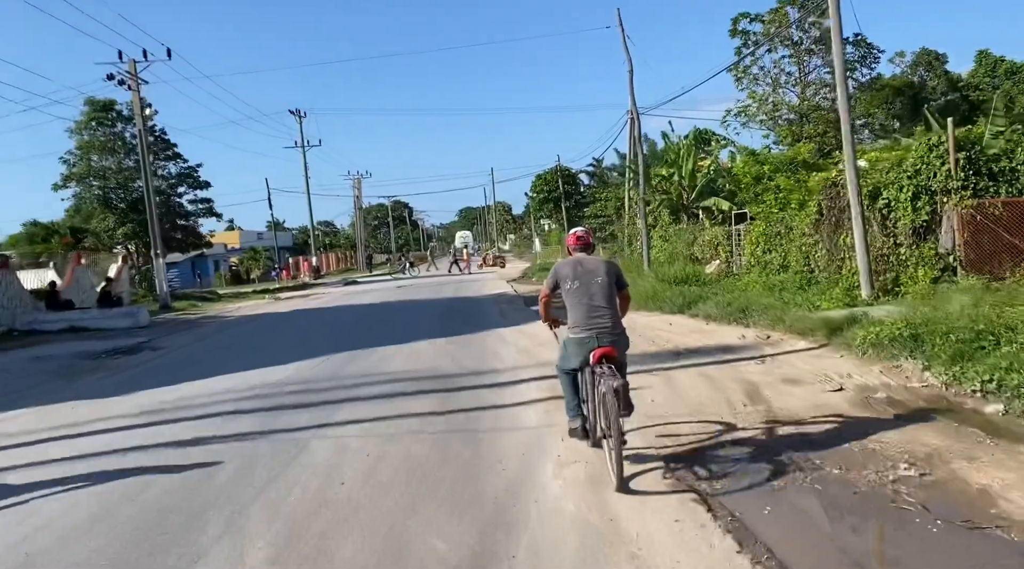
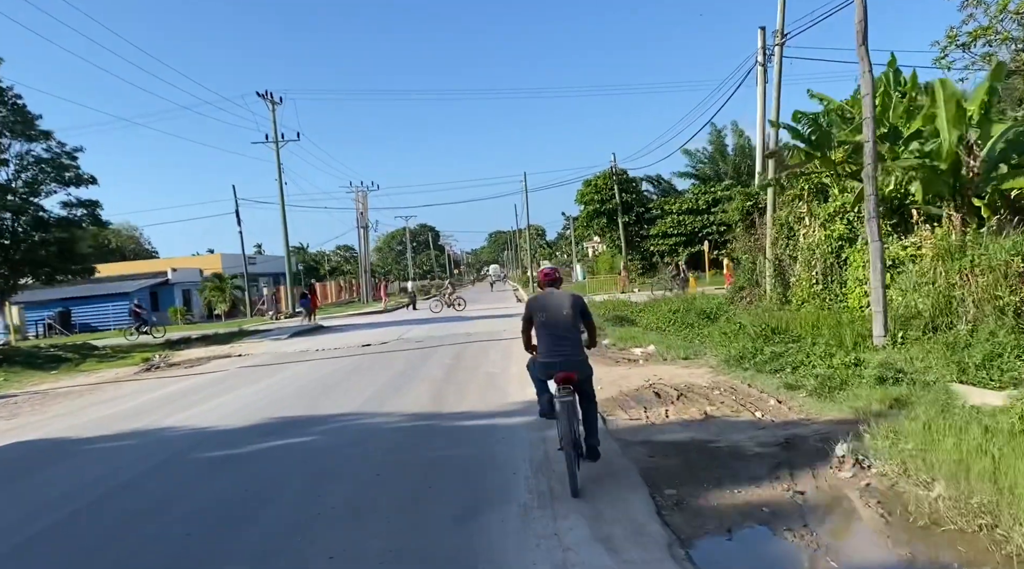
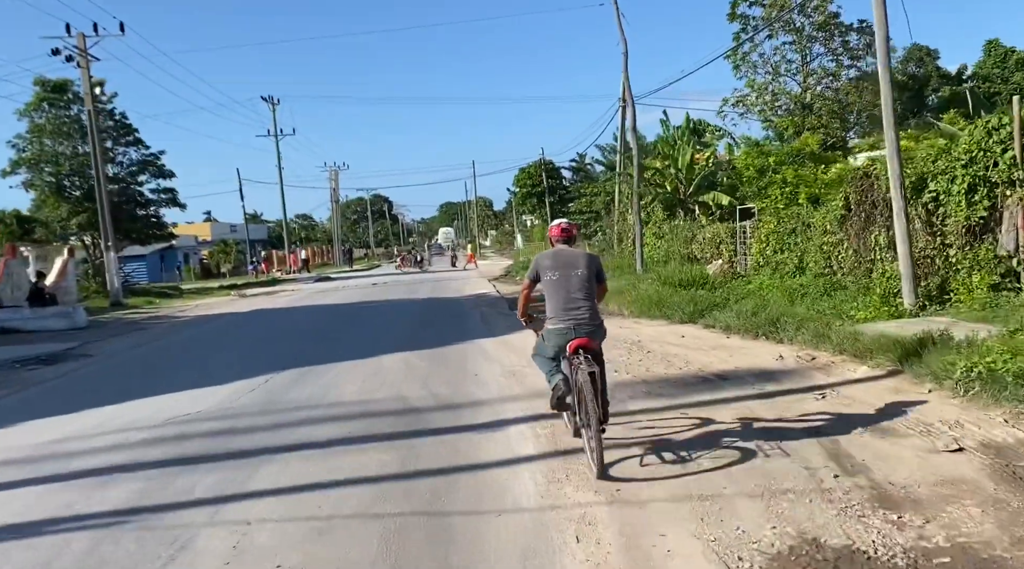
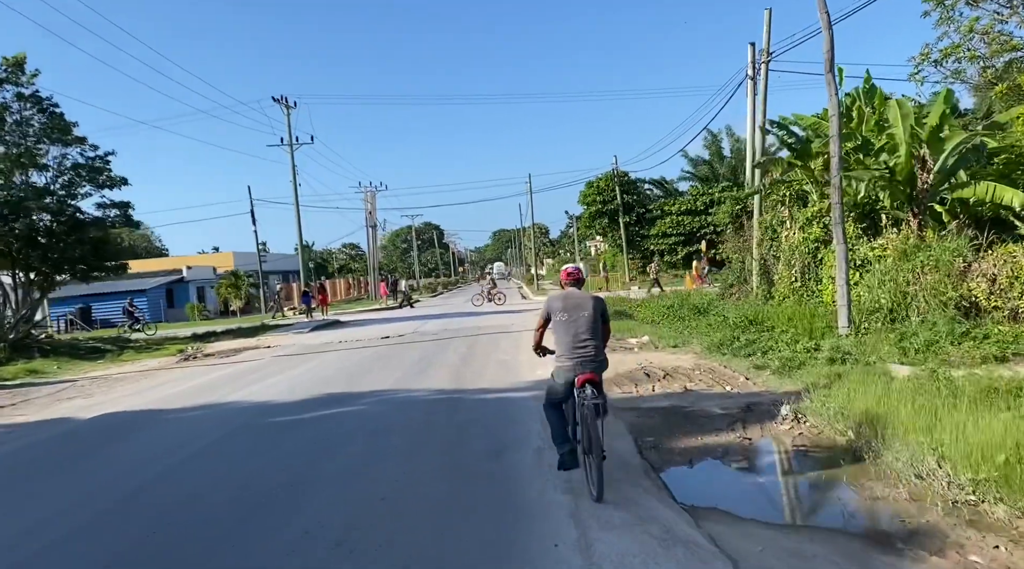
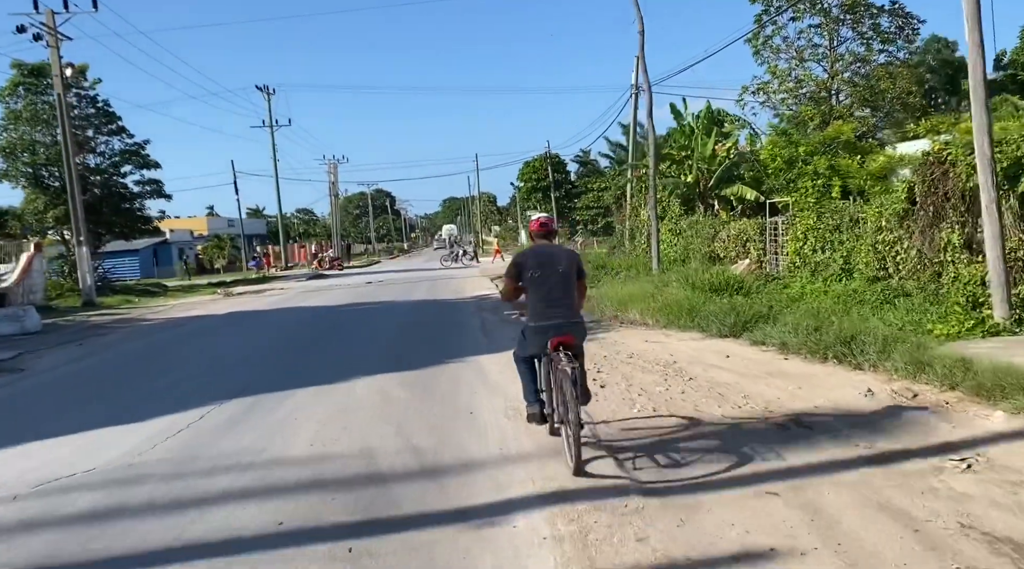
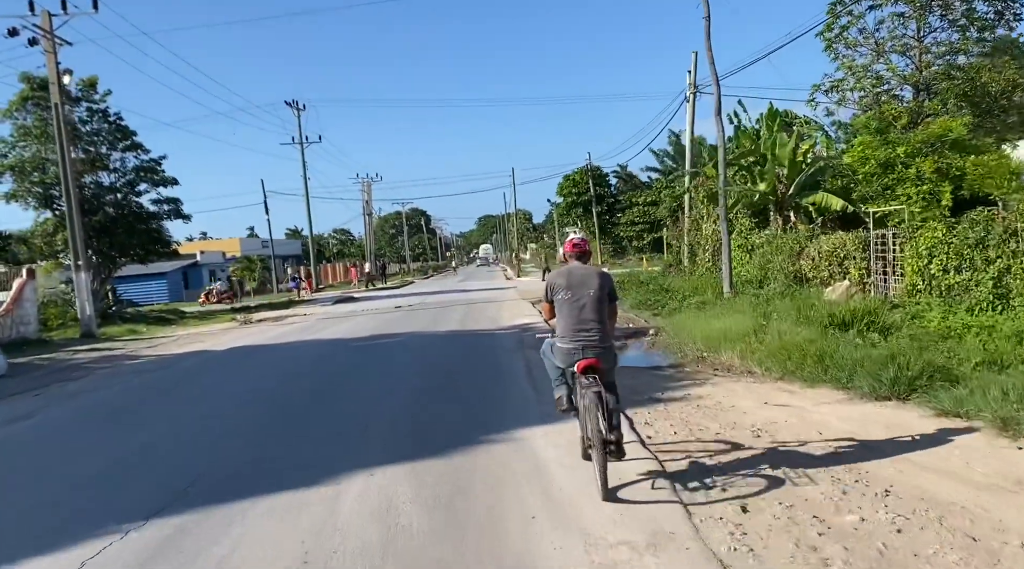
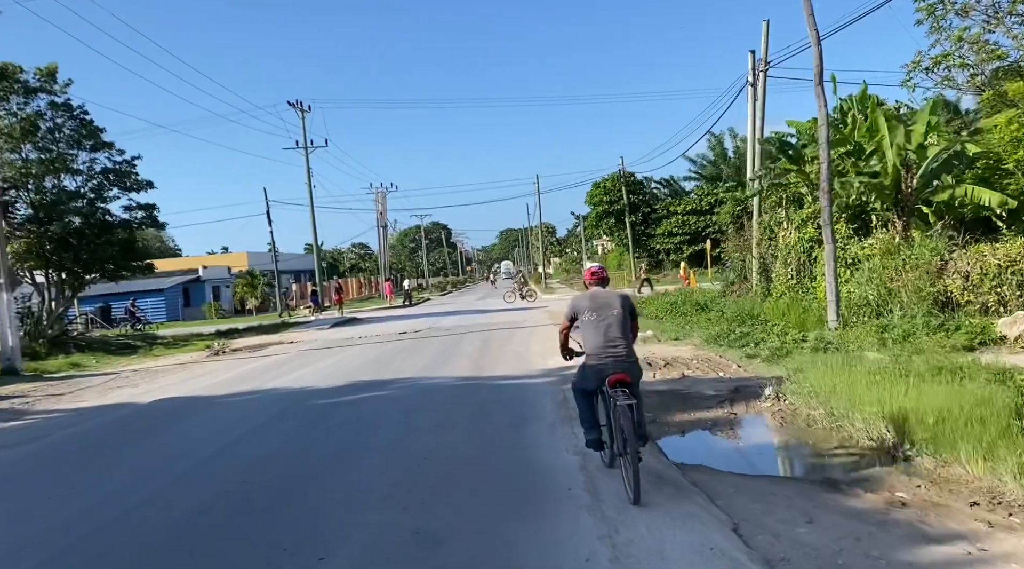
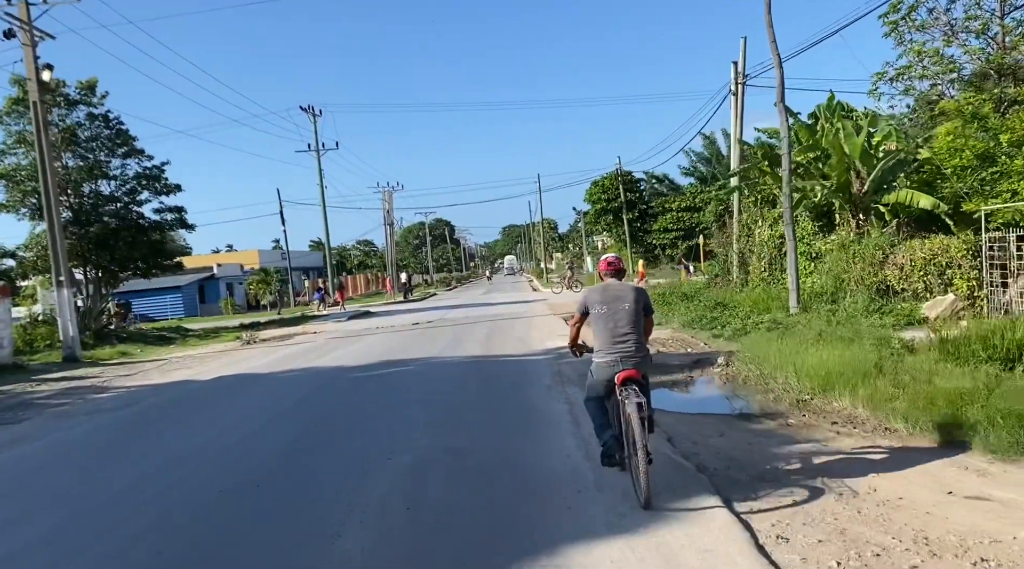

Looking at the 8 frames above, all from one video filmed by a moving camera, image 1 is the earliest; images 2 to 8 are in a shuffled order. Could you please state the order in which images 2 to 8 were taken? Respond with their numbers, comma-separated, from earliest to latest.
3, 5, 6, 8, 7, 4, 2
